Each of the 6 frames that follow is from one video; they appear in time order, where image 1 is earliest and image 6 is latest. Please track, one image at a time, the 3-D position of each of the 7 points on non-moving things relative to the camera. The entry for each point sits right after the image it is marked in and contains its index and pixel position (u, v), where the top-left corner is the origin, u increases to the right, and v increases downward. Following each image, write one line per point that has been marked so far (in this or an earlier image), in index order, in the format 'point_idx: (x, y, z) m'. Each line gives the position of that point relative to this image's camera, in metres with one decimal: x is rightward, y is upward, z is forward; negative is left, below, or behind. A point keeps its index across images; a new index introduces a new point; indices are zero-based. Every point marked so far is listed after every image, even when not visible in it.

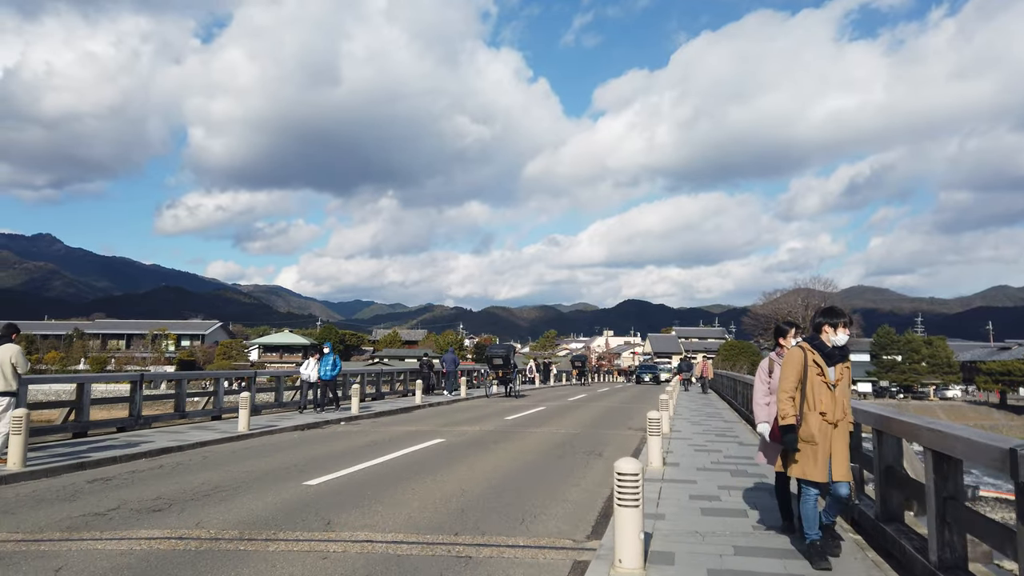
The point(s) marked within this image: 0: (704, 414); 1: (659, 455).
0: (+4.9, -3.2, +18.8) m
1: (+1.9, -2.2, +9.6) m
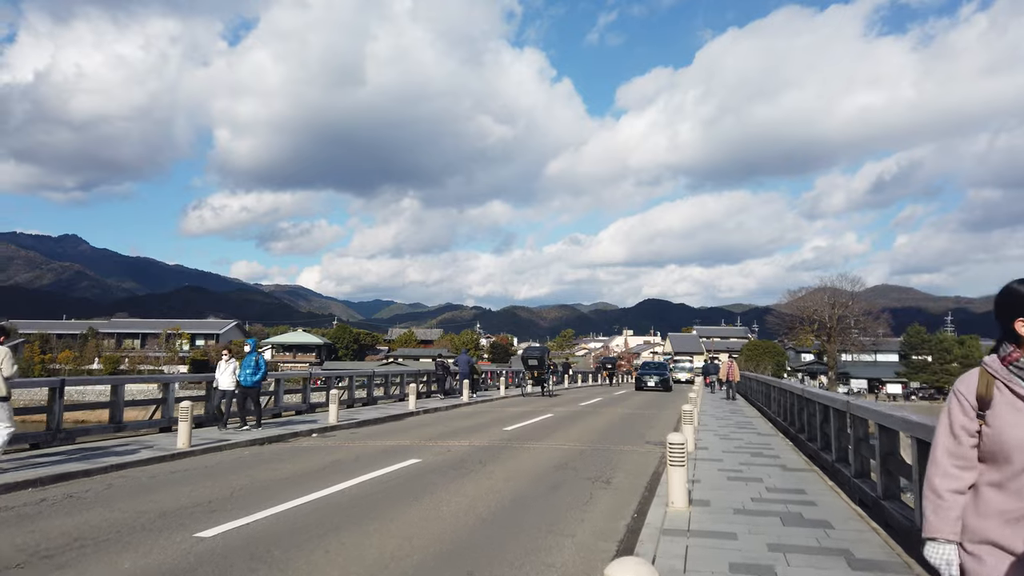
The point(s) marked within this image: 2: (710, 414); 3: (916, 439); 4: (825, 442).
0: (+4.9, -3.0, +16.4) m
1: (+1.7, -2.0, +7.2) m
2: (+5.2, -3.3, +19.4) m
3: (+3.0, -1.1, +5.4) m
4: (+4.2, -2.1, +10.0) m
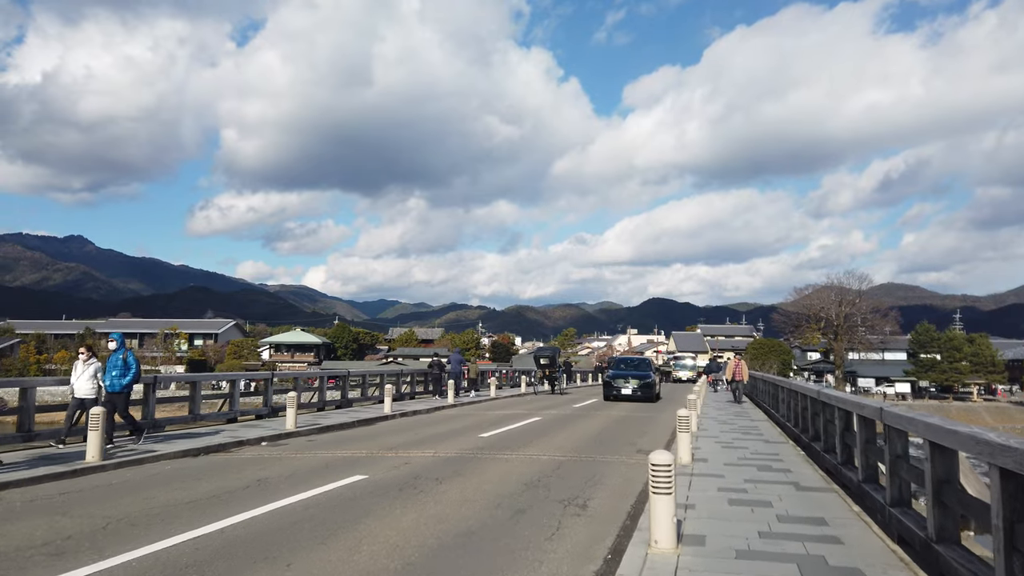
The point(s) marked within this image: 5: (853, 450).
0: (+4.5, -2.8, +14.7) m
1: (+1.2, -1.8, +5.6) m
2: (+4.8, -3.1, +17.7) m
3: (+2.5, -0.9, +3.8) m
4: (+3.7, -1.9, +8.3) m
5: (+3.8, -1.8, +8.2) m
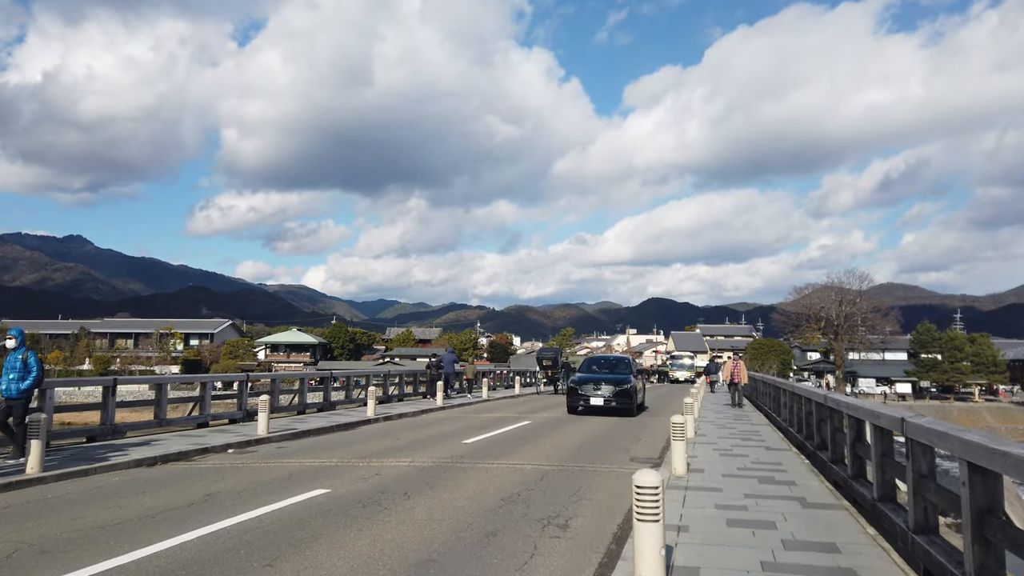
0: (+4.2, -2.8, +13.8) m
1: (+0.9, -1.8, +4.8) m
2: (+4.5, -3.0, +16.9) m
3: (+2.2, -0.8, +3.0) m
4: (+3.5, -1.8, +7.5) m
5: (+3.5, -1.7, +7.4) m
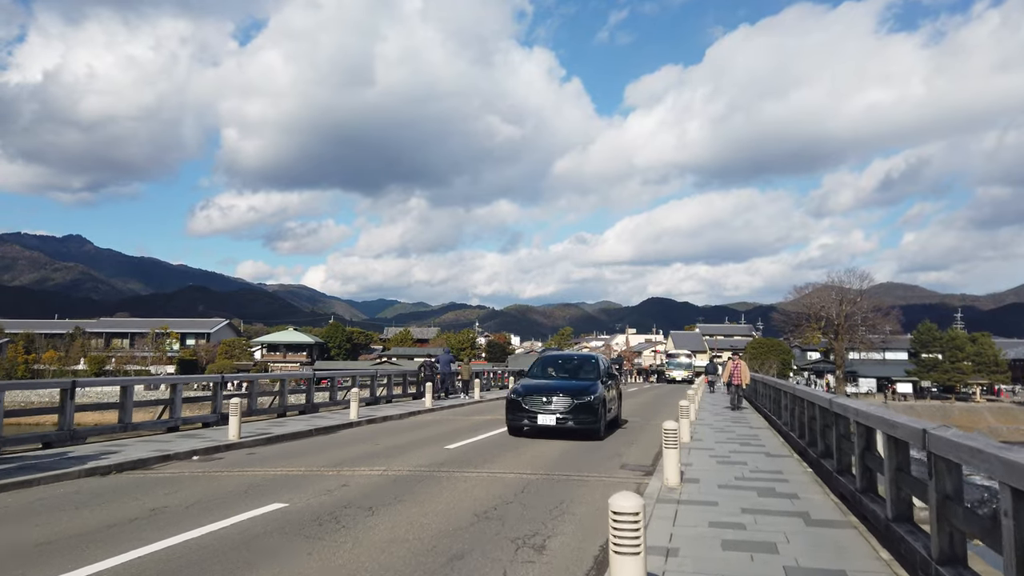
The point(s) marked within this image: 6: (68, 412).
0: (+4.4, -2.8, +14.5) m
1: (+1.1, -1.8, +5.4) m
2: (+4.7, -3.1, +17.5) m
3: (+2.4, -0.9, +3.6) m
4: (+3.6, -1.9, +8.1) m
5: (+3.6, -1.8, +8.0) m
6: (-5.6, -1.6, +9.3) m
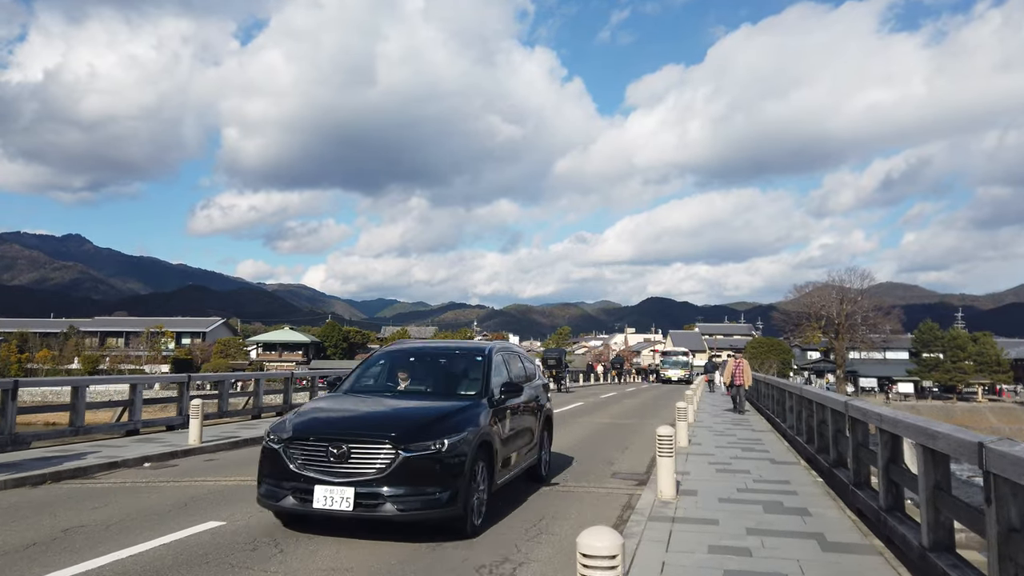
0: (+4.2, -2.7, +13.9) m
1: (+0.9, -1.8, +4.8) m
2: (+4.5, -3.0, +16.9) m
3: (+2.1, -0.8, +3.0) m
4: (+3.4, -1.8, +7.5) m
5: (+3.4, -1.7, +7.4) m
6: (-5.8, -1.5, +8.7) m
